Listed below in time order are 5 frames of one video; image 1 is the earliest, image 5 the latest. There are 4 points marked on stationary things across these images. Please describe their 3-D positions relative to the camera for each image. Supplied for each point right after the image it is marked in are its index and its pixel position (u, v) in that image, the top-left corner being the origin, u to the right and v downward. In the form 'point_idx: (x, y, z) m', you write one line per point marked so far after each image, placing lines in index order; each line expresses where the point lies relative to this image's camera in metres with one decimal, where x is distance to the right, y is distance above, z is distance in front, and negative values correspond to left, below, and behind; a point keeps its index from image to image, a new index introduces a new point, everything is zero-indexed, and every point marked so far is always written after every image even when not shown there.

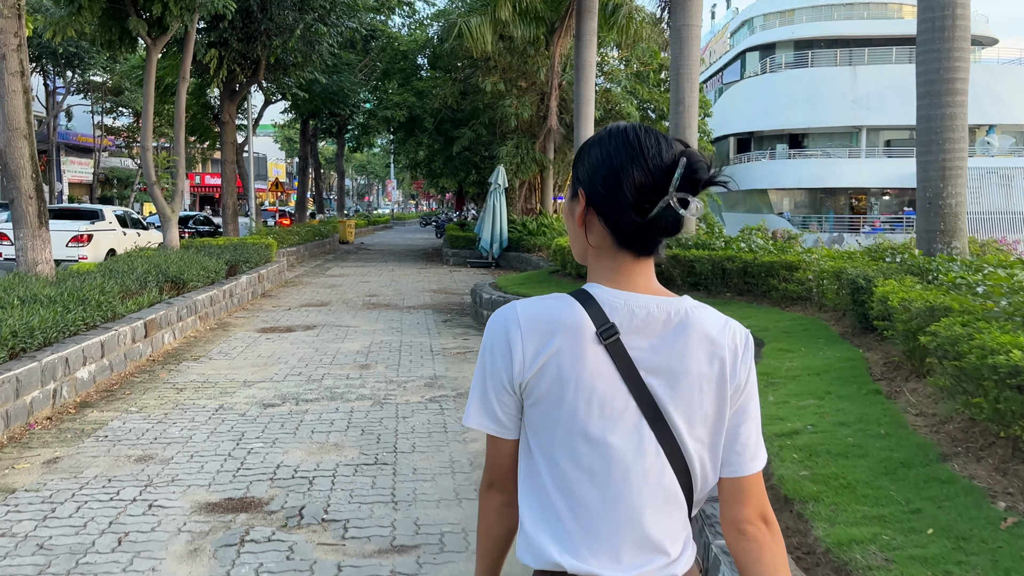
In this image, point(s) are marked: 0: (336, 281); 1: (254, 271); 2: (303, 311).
0: (-3.3, +0.1, +16.5) m
1: (-4.1, +0.3, +13.9) m
2: (-2.8, -0.3, +11.8) m
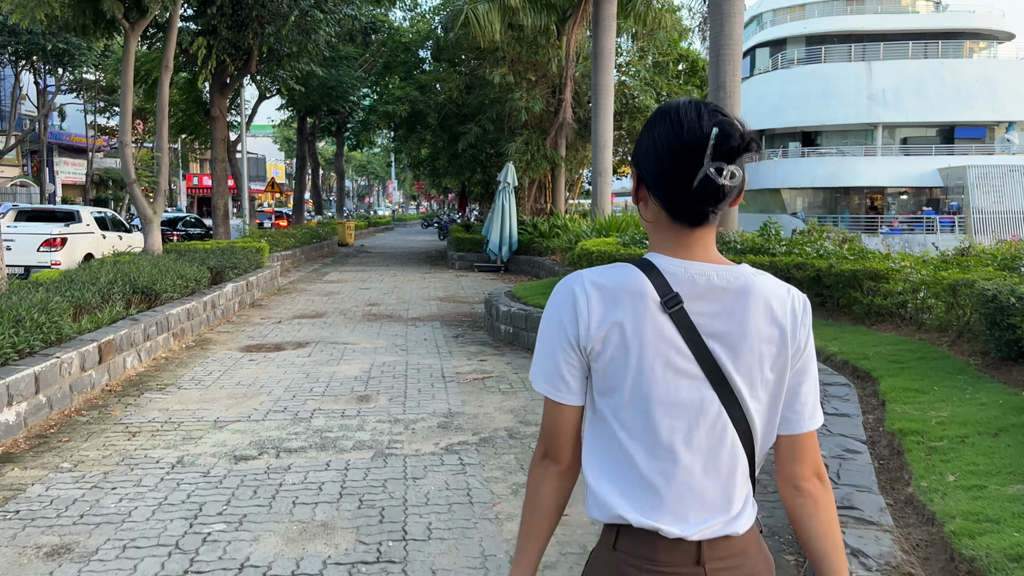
0: (-3.1, 0.0, +15.2) m
1: (-3.8, +0.1, +12.6) m
2: (-2.6, -0.4, +10.5) m
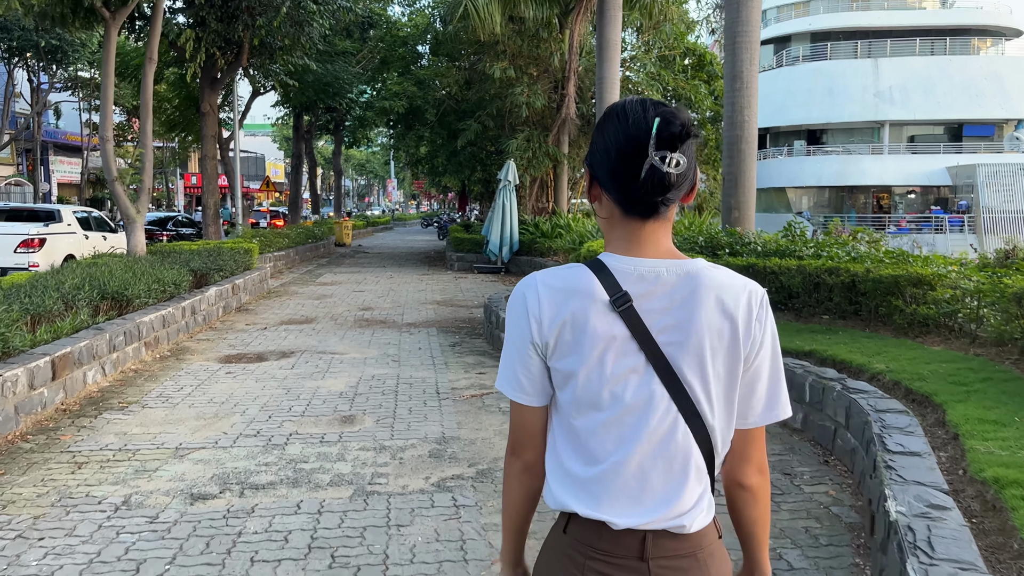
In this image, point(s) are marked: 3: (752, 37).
0: (-3.0, 0.0, +14.5) m
1: (-3.8, +0.1, +11.9) m
2: (-2.6, -0.5, +9.8) m
3: (+2.5, +2.6, +9.3) m
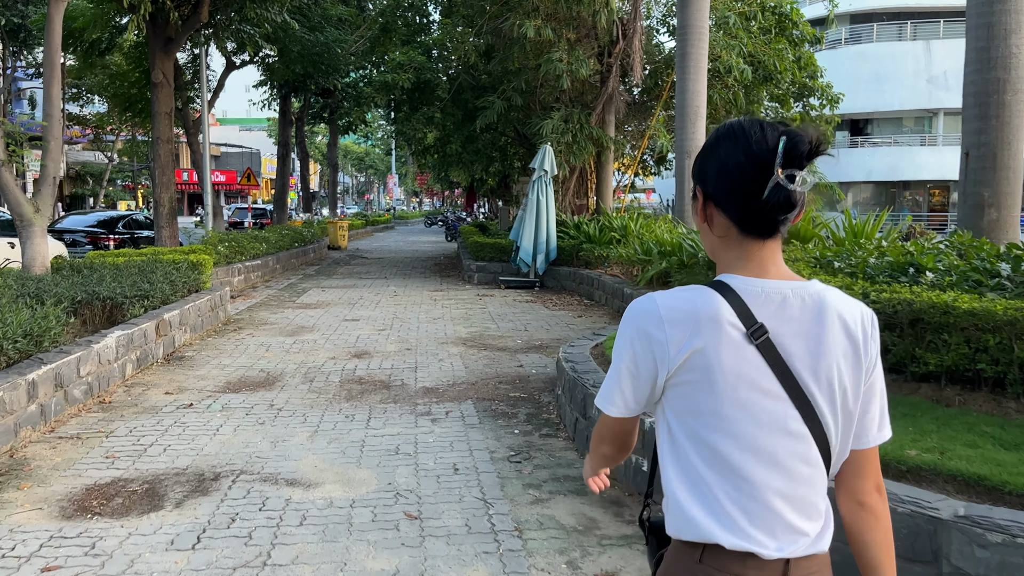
0: (-2.4, -0.4, +10.5) m
1: (-3.2, -0.2, +7.9) m
2: (-2.0, -0.8, +5.9) m
3: (+3.1, +2.3, +5.3) m
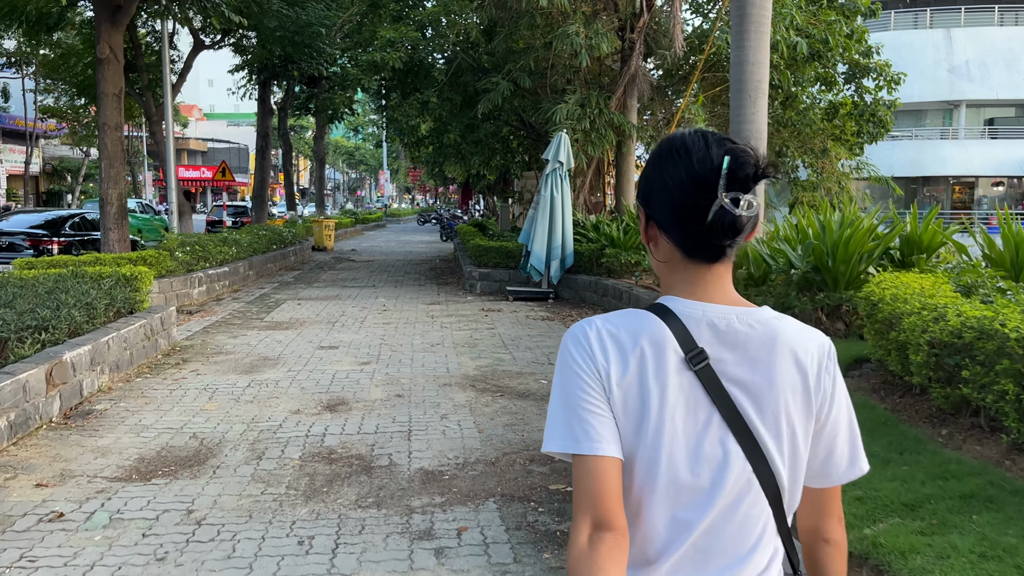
0: (-2.3, -0.6, +8.4) m
1: (-3.0, -0.4, +5.8) m
2: (-1.8, -1.0, +3.8) m
3: (+3.3, +2.1, +3.2) m
